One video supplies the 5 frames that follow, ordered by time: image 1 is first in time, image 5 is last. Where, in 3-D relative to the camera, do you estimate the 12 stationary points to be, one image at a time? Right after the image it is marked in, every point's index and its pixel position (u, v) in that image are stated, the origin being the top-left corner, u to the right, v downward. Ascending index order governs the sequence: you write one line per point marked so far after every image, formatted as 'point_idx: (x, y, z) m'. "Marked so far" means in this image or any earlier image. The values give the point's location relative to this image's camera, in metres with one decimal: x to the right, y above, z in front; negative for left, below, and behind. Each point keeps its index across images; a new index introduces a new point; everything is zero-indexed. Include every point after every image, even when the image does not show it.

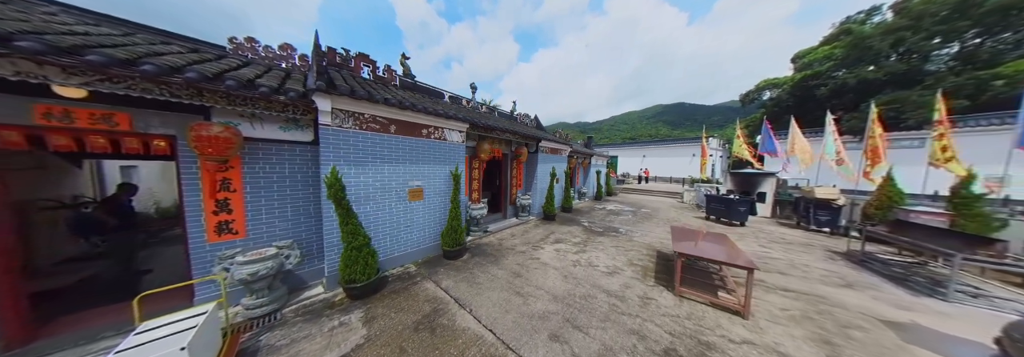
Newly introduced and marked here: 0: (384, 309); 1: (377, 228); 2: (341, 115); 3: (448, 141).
0: (-1.8, -1.8, +2.8) m
1: (-2.4, -0.8, +3.5) m
2: (-2.6, +1.0, +3.0) m
3: (-1.4, +0.8, +4.4) m
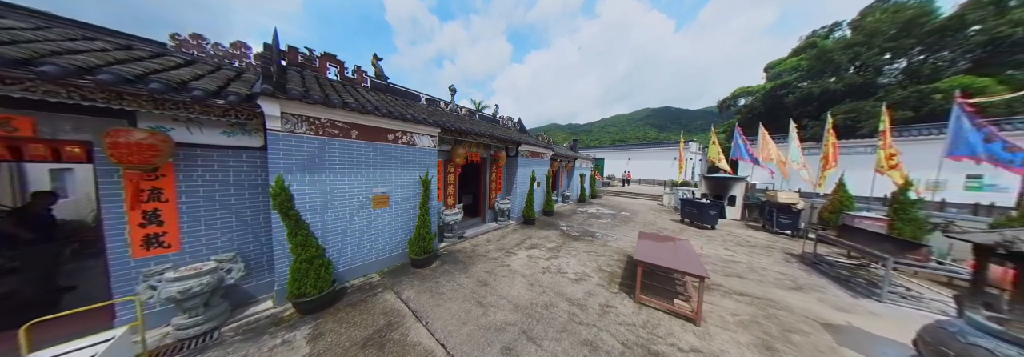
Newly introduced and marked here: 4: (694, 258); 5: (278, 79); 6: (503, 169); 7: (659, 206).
0: (-2.4, -1.9, +2.6) m
1: (-3.0, -1.0, +3.3) m
2: (-3.2, +0.9, +2.9) m
3: (-2.1, +0.7, +4.3) m
4: (+3.1, -1.4, +3.4) m
5: (-3.4, +1.5, +2.9) m
6: (-0.3, +0.3, +7.1) m
7: (+8.1, -1.5, +11.0) m
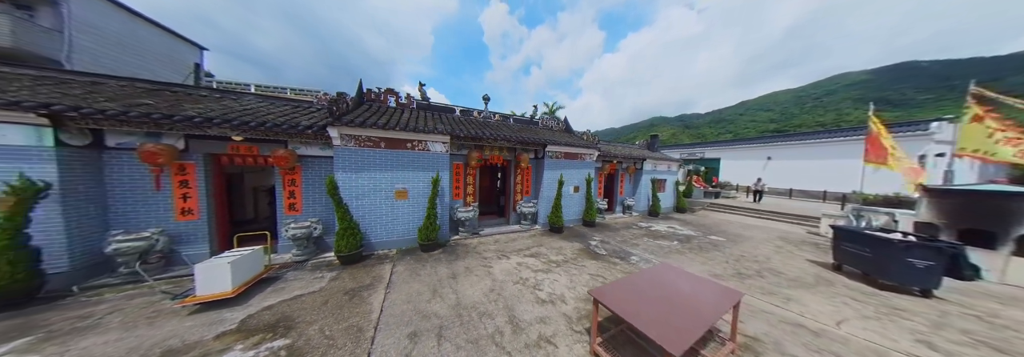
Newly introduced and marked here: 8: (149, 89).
0: (-3.3, -1.9, +3.9) m
1: (-3.5, -0.9, +4.8) m
2: (-3.8, +0.9, +4.5) m
3: (-2.2, +0.7, +5.2) m
4: (+2.0, -1.5, +2.1) m
5: (-3.9, +1.5, +4.6) m
6: (+0.6, +0.2, +7.0) m
7: (+9.9, -2.0, +6.7) m
8: (-7.7, +1.9, +4.2) m
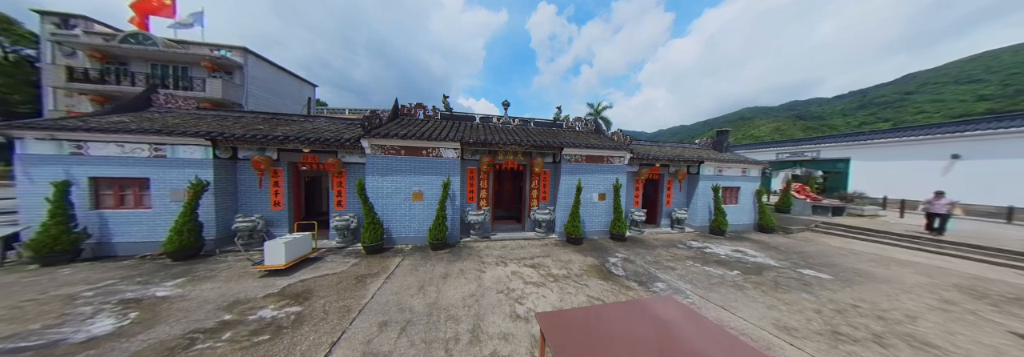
0: (-3.4, -2.0, +4.6) m
1: (-3.4, -1.0, +5.5) m
2: (-3.7, +0.8, +5.4) m
3: (-2.0, +0.6, +5.7) m
4: (+1.2, -1.6, +1.5) m
5: (-3.8, +1.4, +5.5) m
6: (+1.2, 0.0, +6.6) m
7: (+10.0, -2.2, +3.9) m
8: (-7.6, +1.9, +6.1) m
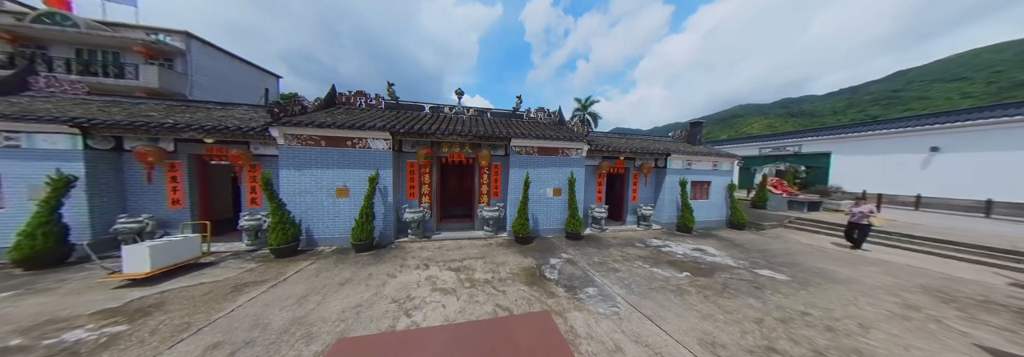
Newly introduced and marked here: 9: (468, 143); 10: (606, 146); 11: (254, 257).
0: (-5.0, -1.8, +4.0) m
1: (-5.0, -0.9, +4.9) m
2: (-5.3, +1.0, +4.7) m
3: (-3.6, +0.8, +5.1) m
4: (-0.4, -1.4, +0.9) m
5: (-5.5, +1.6, +4.9) m
6: (-0.5, +0.2, +6.0) m
7: (+8.4, -1.9, +3.4) m
8: (-9.2, +2.0, +5.4) m
9: (-1.3, +1.0, +5.8) m
10: (+3.2, +1.1, +6.7) m
11: (-5.8, -1.8, +4.4) m
